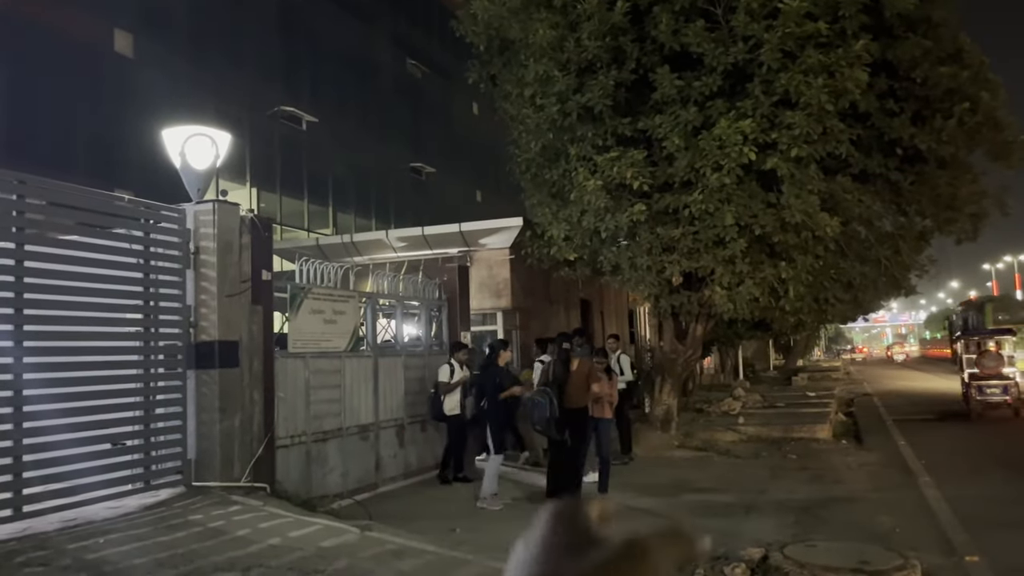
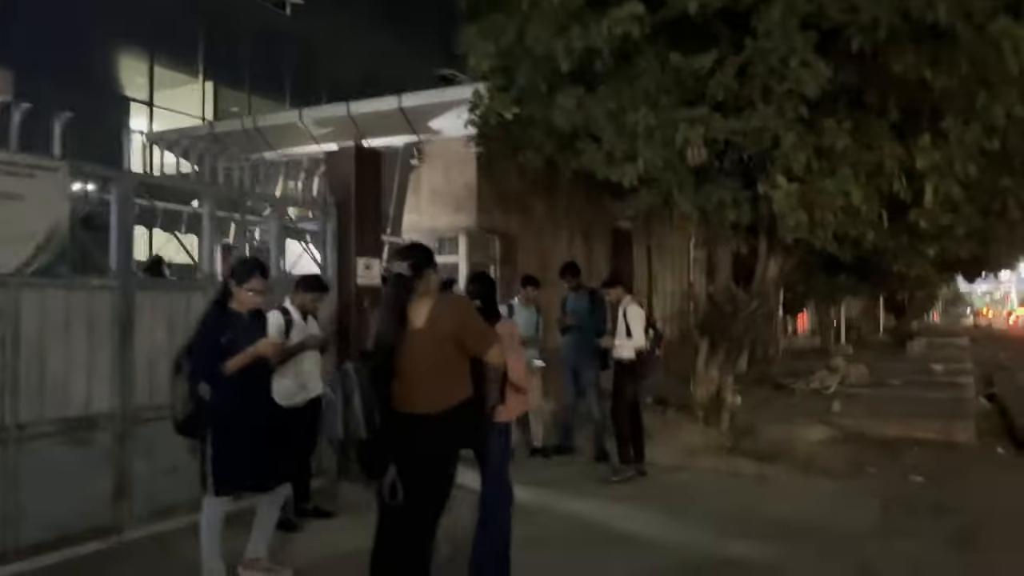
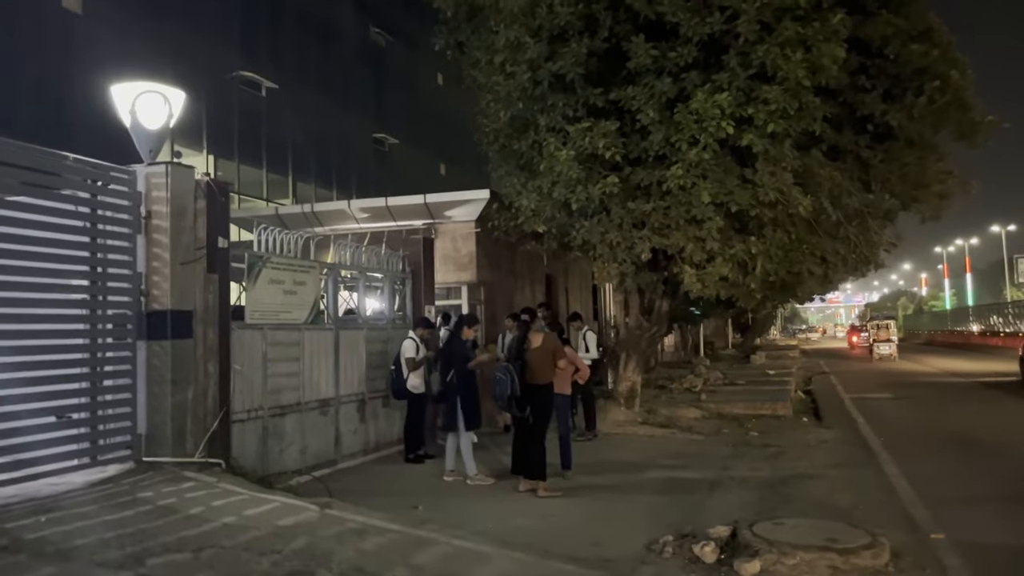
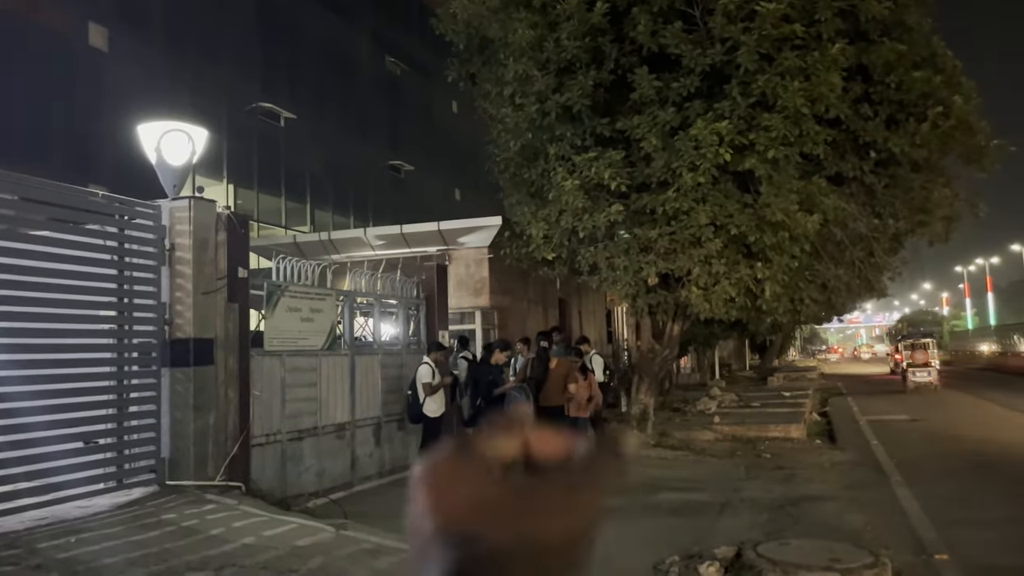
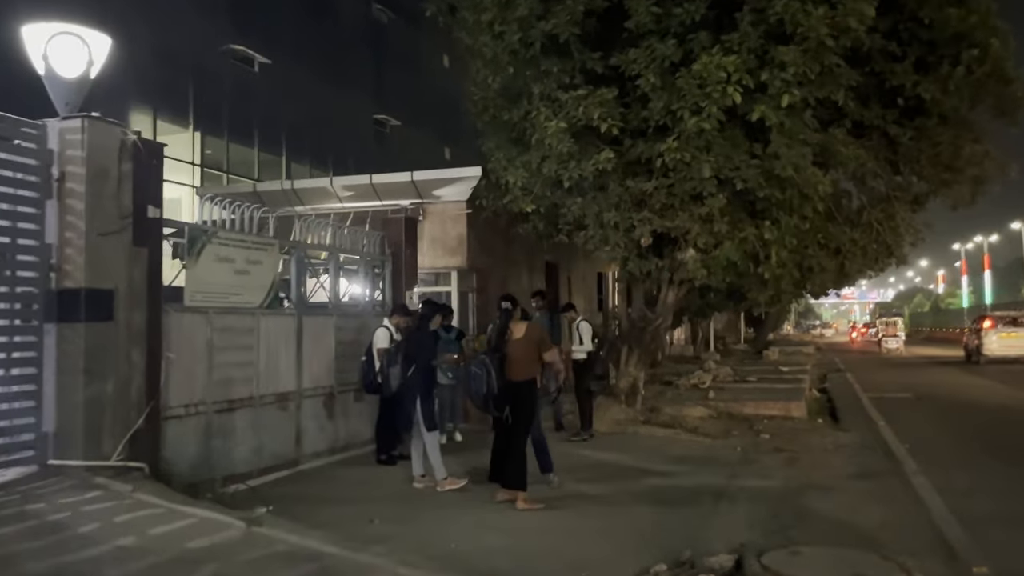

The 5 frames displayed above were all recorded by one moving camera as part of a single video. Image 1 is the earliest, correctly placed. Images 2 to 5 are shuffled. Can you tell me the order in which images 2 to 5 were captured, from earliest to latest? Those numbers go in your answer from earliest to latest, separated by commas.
4, 3, 5, 2
